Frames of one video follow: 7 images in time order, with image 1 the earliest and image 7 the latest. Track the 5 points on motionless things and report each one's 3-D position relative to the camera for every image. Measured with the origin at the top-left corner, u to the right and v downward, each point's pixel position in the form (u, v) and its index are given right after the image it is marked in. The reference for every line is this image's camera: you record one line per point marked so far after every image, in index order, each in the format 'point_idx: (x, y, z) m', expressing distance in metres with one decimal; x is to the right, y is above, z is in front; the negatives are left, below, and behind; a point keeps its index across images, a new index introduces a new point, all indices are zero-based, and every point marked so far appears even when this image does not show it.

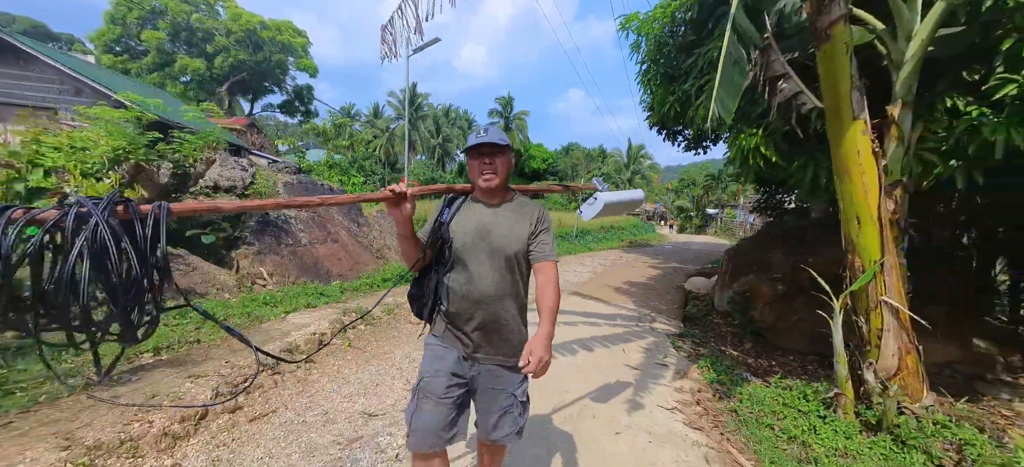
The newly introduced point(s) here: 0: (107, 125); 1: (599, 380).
0: (-5.4, +1.5, +5.0) m
1: (+0.8, -1.4, +3.7) m
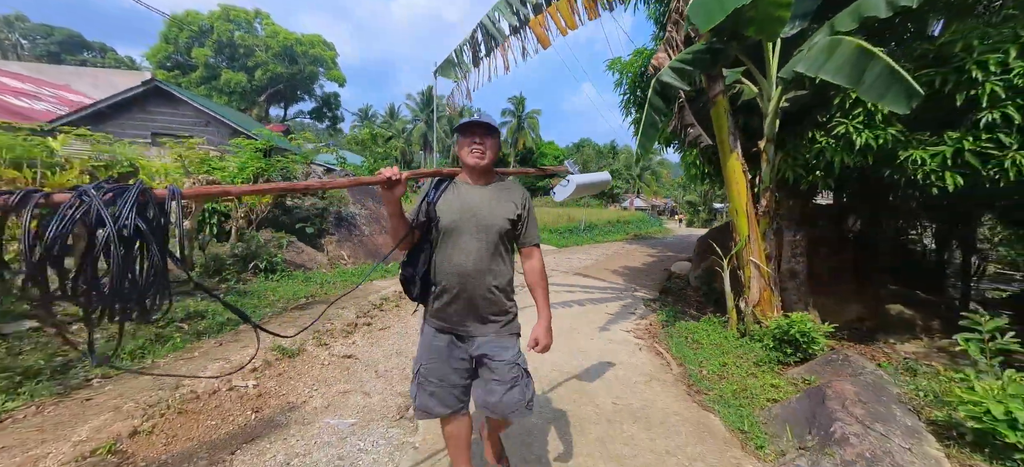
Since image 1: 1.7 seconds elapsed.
0: (-5.1, +1.6, +7.2) m
1: (+1.1, -1.3, +5.6) m
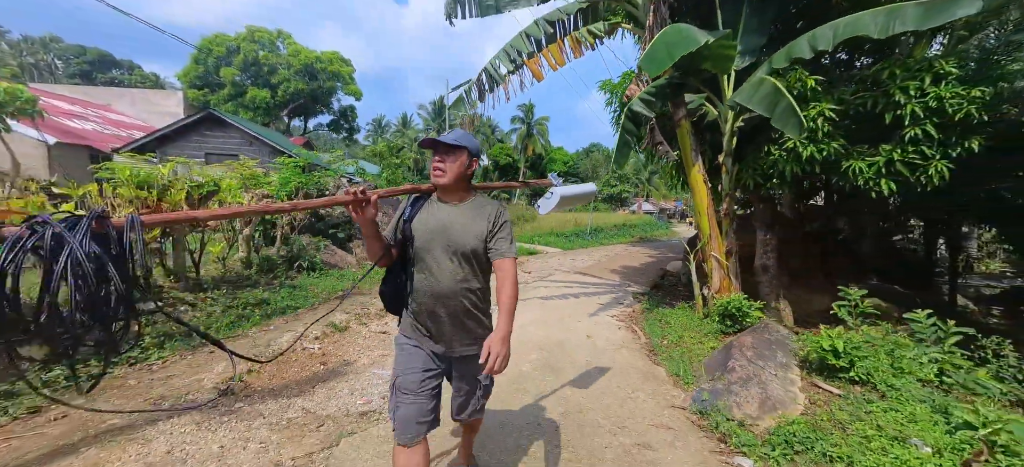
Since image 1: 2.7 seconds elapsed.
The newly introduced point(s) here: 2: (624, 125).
0: (-5.0, +1.5, +8.3) m
1: (+1.2, -1.3, +6.5) m
2: (+1.6, +1.6, +5.4) m
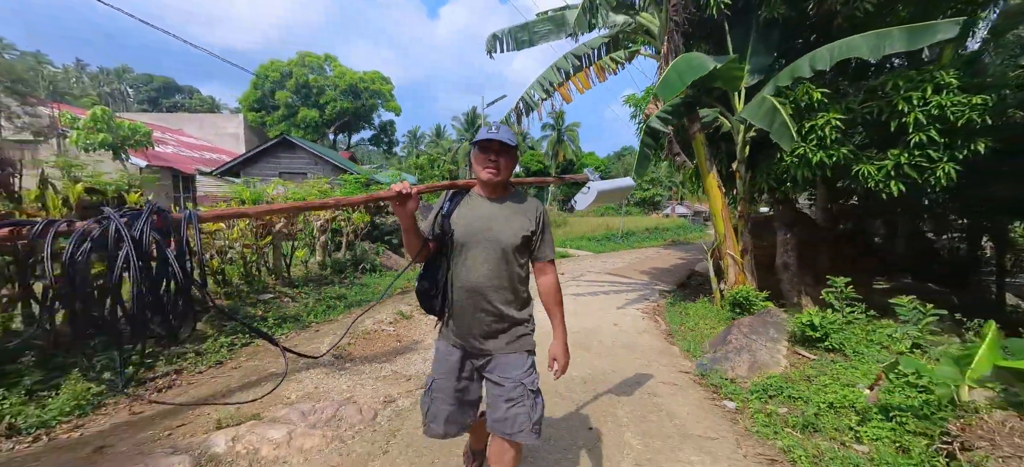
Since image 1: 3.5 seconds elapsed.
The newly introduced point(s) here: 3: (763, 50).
0: (-4.2, +1.3, +9.6) m
1: (+1.8, -1.3, +7.3) m
2: (+2.2, +1.6, +6.1) m
3: (+3.9, +2.9, +5.8) m
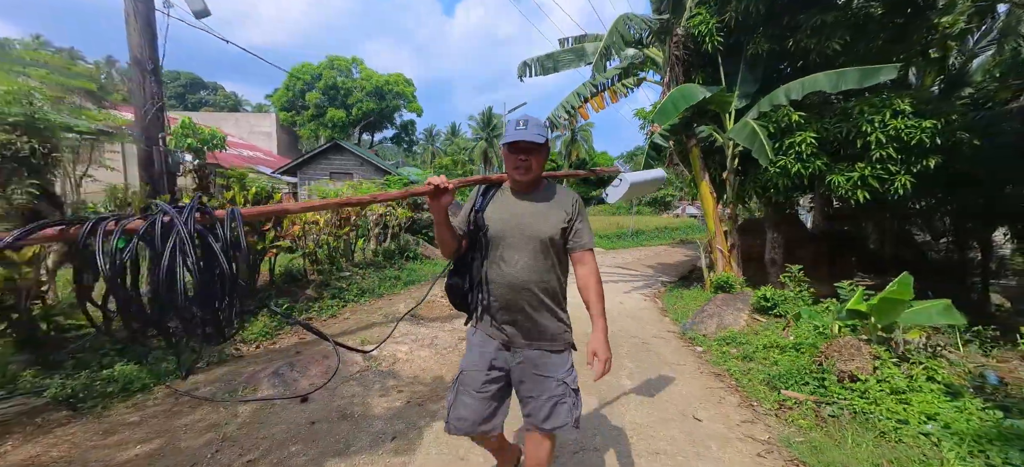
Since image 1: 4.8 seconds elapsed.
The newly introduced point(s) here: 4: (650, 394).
0: (-3.6, +1.5, +11.0) m
1: (+2.4, -1.3, +8.6) m
2: (+2.7, +1.6, +7.4) m
3: (+4.5, +2.9, +7.0) m
4: (+1.2, -1.4, +3.2) m
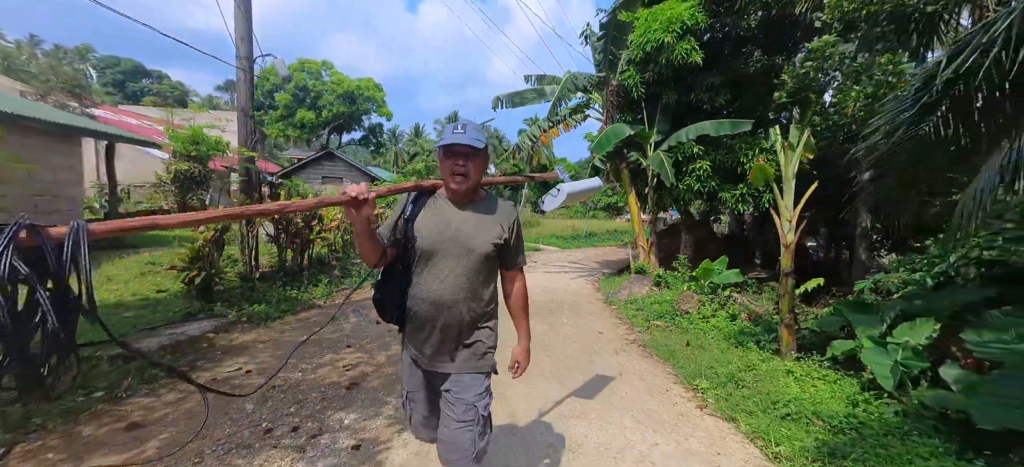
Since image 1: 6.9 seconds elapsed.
0: (-4.5, +1.6, +12.7) m
1: (+1.6, -1.3, +10.8) m
2: (+2.1, +1.6, +9.7) m
3: (+3.9, +2.9, +9.5) m
4: (+1.0, -1.3, +5.4) m
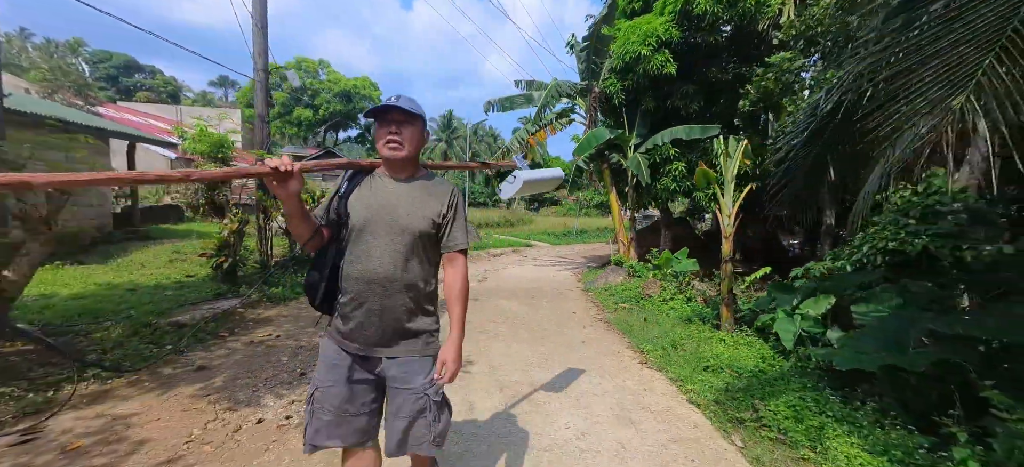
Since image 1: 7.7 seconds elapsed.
0: (-4.9, +1.8, +13.4) m
1: (+1.3, -1.1, +11.6) m
2: (+1.8, +1.7, +10.5) m
3: (+3.6, +3.0, +10.3) m
4: (+0.8, -1.2, +6.2) m
